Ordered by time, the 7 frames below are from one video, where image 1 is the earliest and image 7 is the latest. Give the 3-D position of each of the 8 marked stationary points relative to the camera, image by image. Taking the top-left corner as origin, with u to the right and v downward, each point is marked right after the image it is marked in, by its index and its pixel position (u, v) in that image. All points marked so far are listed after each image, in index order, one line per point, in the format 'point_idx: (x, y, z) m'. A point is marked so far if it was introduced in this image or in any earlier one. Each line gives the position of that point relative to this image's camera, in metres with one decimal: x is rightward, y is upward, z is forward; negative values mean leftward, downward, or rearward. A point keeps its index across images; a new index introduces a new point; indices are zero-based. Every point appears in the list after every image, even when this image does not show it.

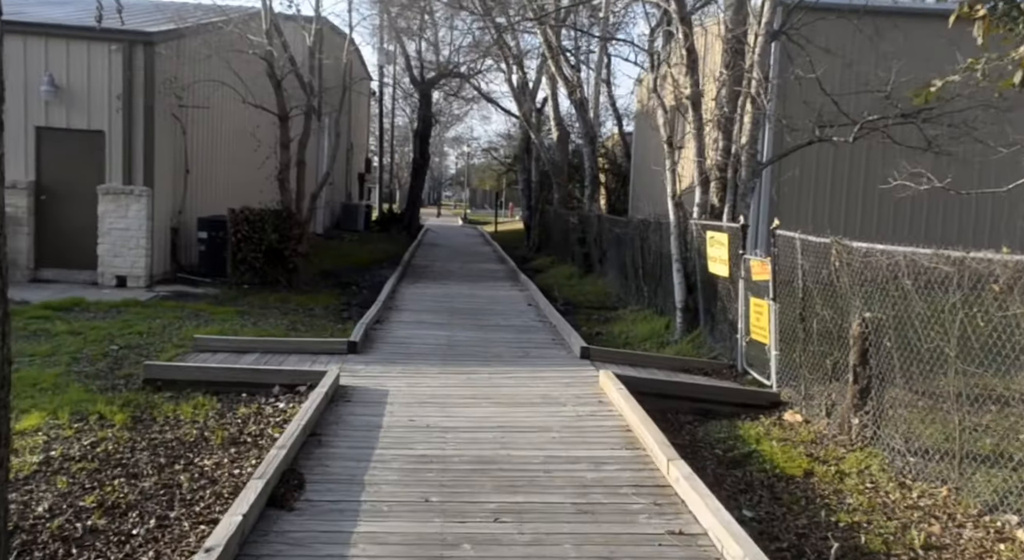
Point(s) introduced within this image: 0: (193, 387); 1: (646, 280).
0: (-2.6, -0.9, +6.5) m
1: (+1.9, 0.0, +11.5) m
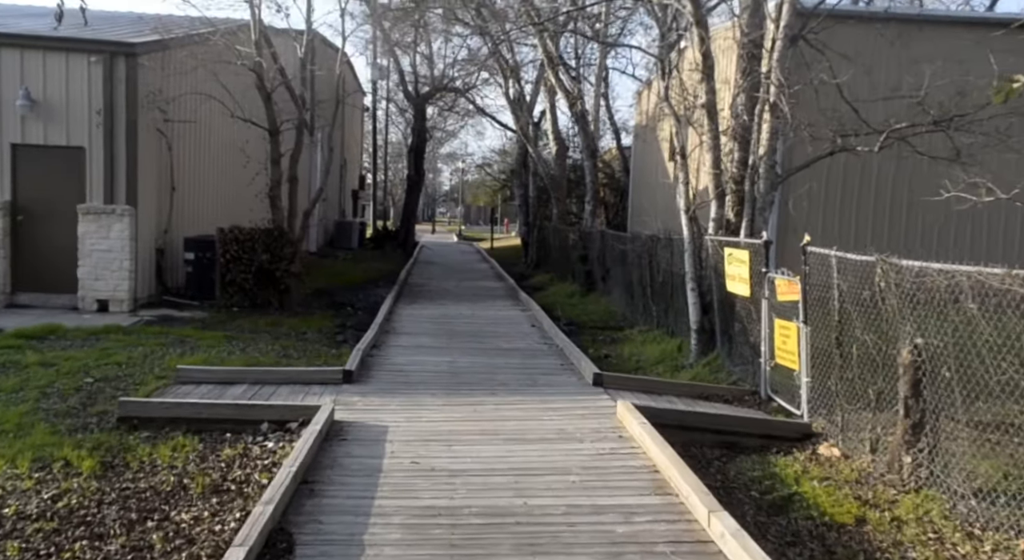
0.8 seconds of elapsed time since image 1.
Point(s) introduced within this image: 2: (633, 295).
0: (-2.5, -1.1, +5.9) m
1: (+1.9, -0.3, +11.0) m
2: (+1.9, -0.3, +12.4) m
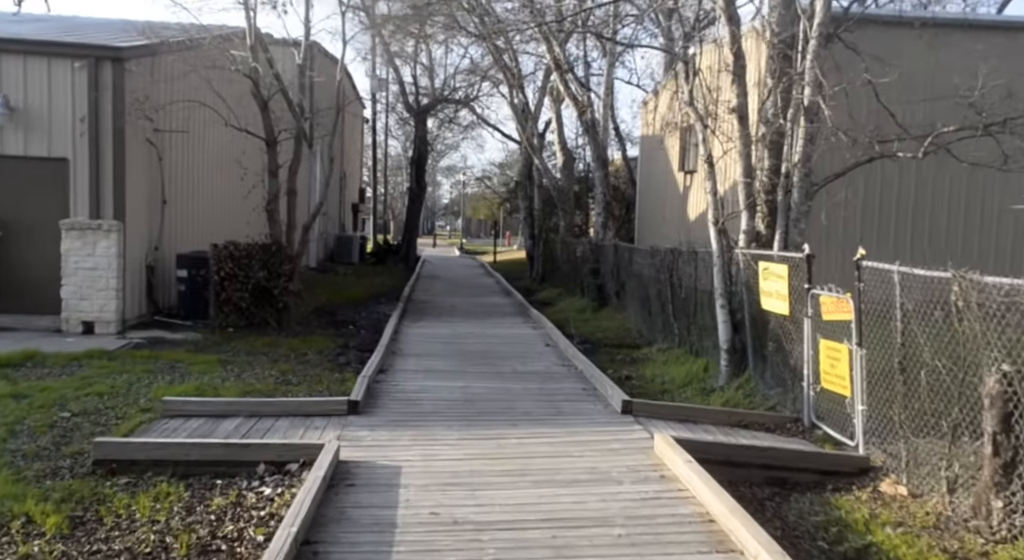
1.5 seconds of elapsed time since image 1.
0: (-2.3, -1.2, +5.3) m
1: (+2.1, -0.5, +10.4) m
2: (+2.0, -0.5, +11.8) m
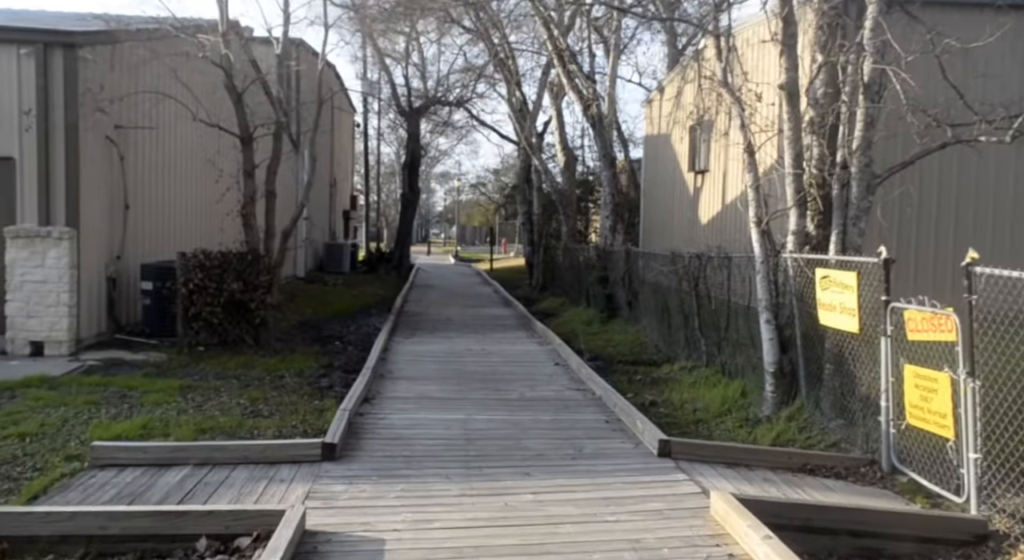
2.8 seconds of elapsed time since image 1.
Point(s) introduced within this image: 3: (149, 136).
0: (-2.2, -1.3, +4.0) m
1: (+2.2, -0.6, +9.1) m
2: (+2.1, -0.6, +10.6) m
3: (-5.0, +2.0, +11.1) m
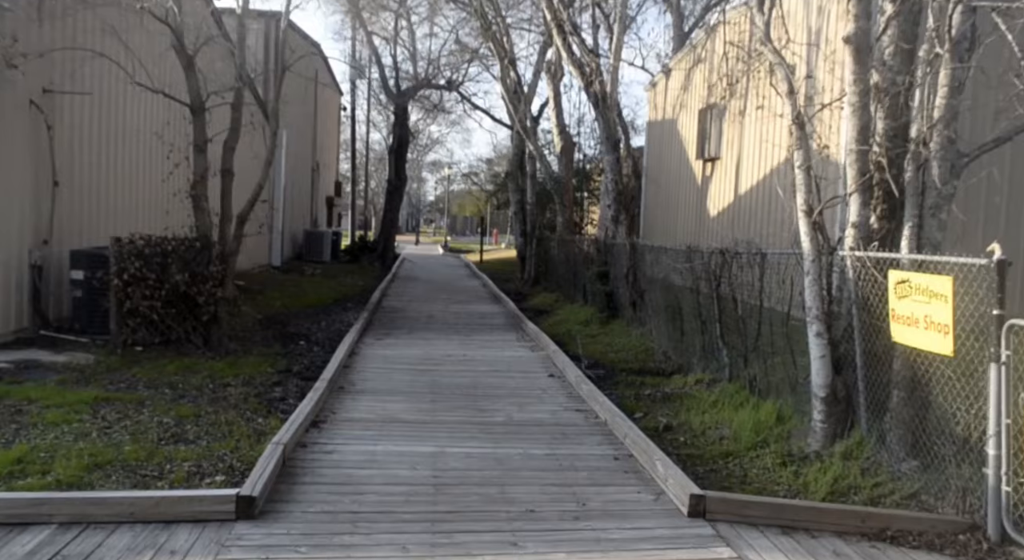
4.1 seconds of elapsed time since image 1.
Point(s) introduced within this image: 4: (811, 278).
0: (-2.3, -1.3, +2.6) m
1: (+2.1, -0.6, +7.8) m
2: (+2.0, -0.6, +9.2) m
3: (-5.1, +2.1, +9.6) m
4: (+2.1, 0.0, +5.5) m
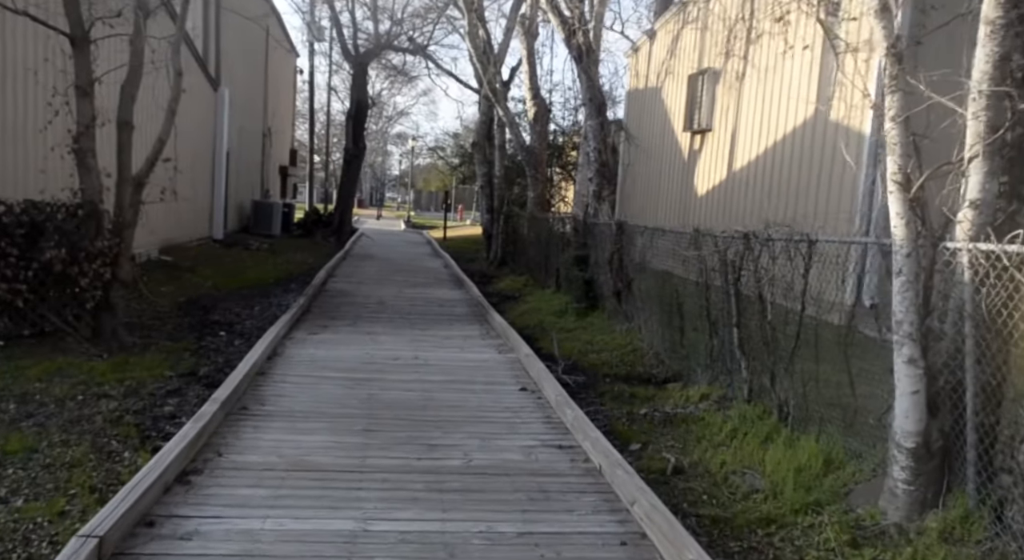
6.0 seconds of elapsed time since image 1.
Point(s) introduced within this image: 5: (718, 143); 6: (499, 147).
0: (-2.4, -1.3, +0.8) m
1: (+1.8, -0.5, +6.1) m
2: (+1.6, -0.5, +7.6) m
3: (-5.4, +2.4, +7.6) m
4: (+1.9, 0.0, +3.9) m
5: (+3.5, +2.3, +13.5) m
6: (-0.3, +3.2, +19.1) m
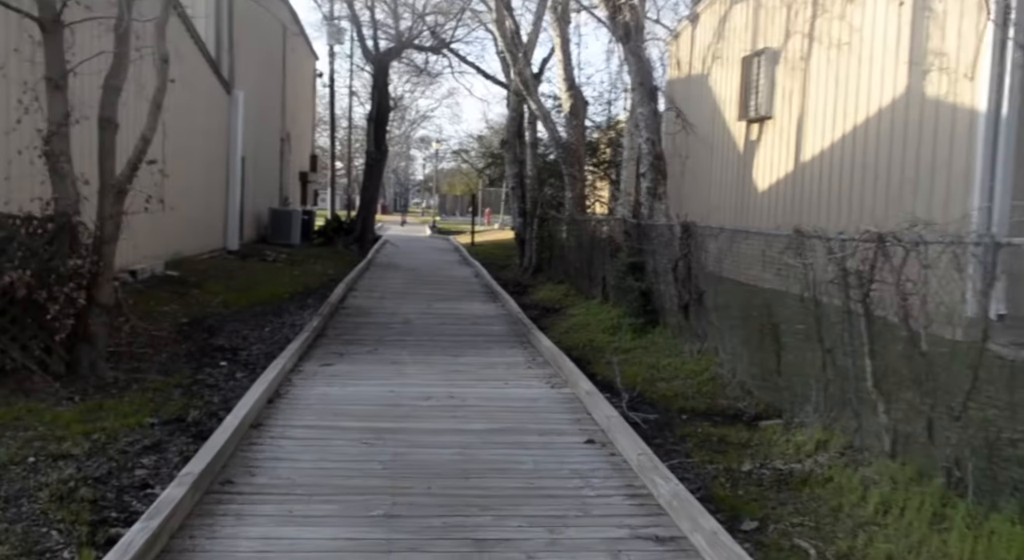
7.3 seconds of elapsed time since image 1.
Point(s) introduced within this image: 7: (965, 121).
0: (-2.1, -1.5, -0.6) m
1: (+2.1, -0.6, +4.6) m
2: (+2.0, -0.6, +6.1) m
3: (-5.0, +2.1, +6.4) m
4: (+2.2, -0.1, +2.4) m
5: (+4.0, +2.2, +12.0) m
6: (+0.4, +3.0, +17.7) m
7: (+4.5, +1.6, +7.9) m
